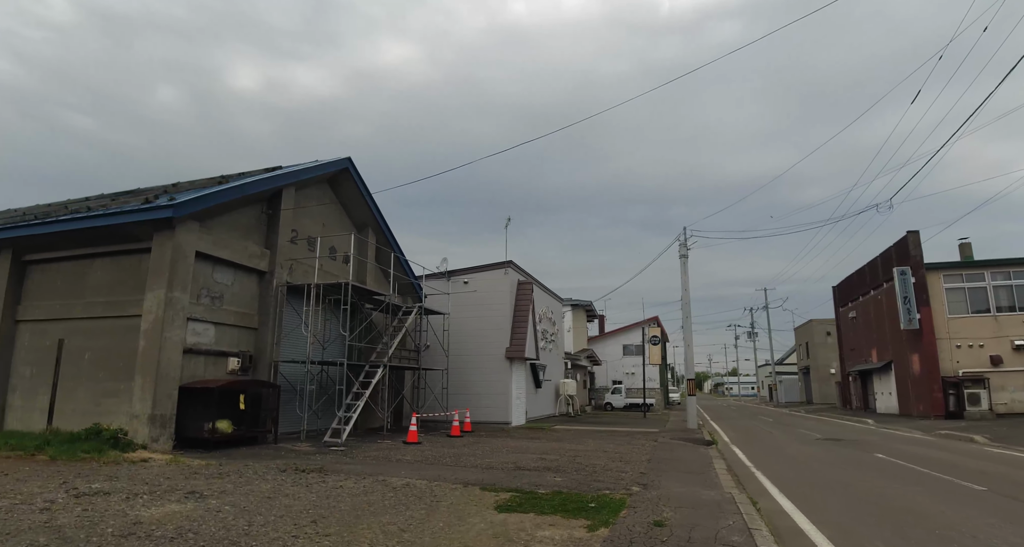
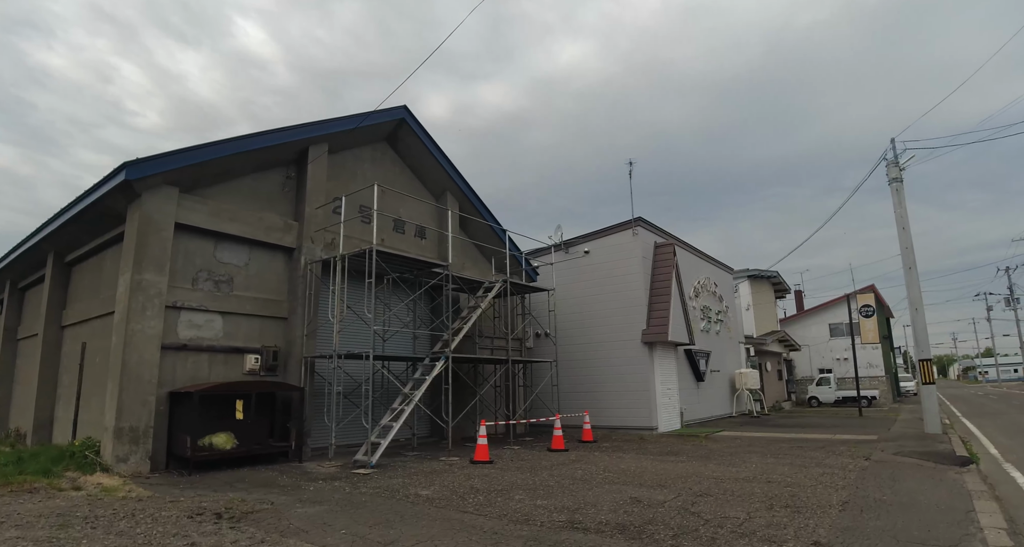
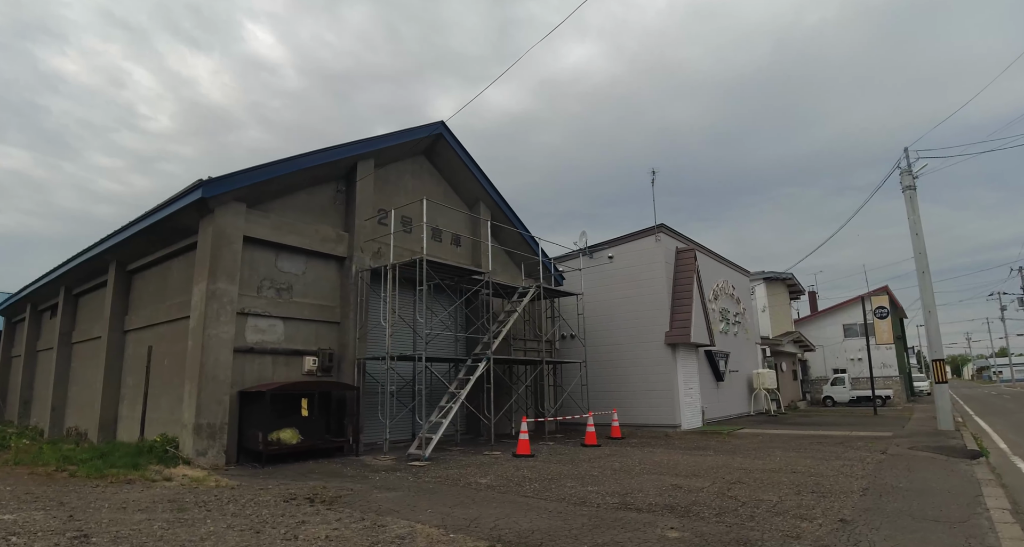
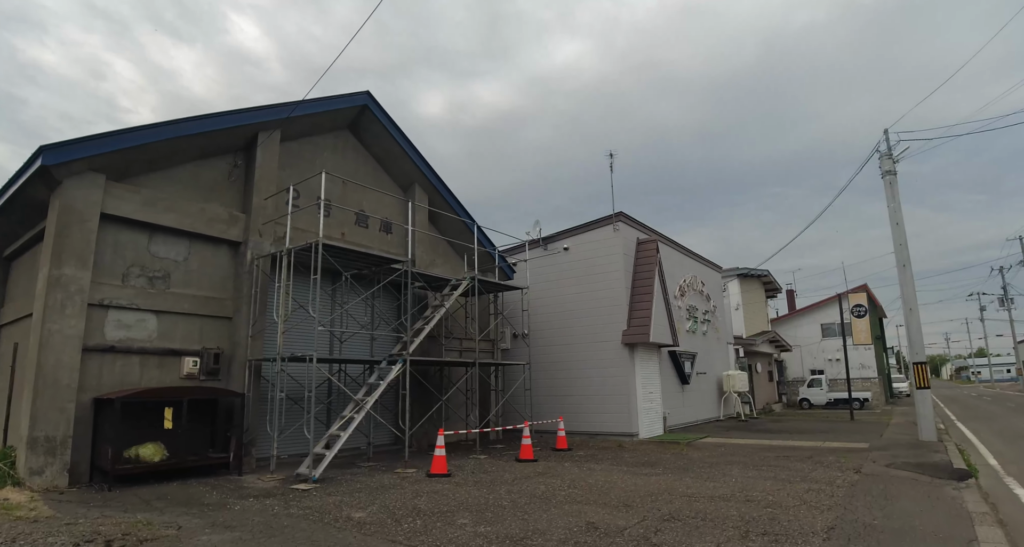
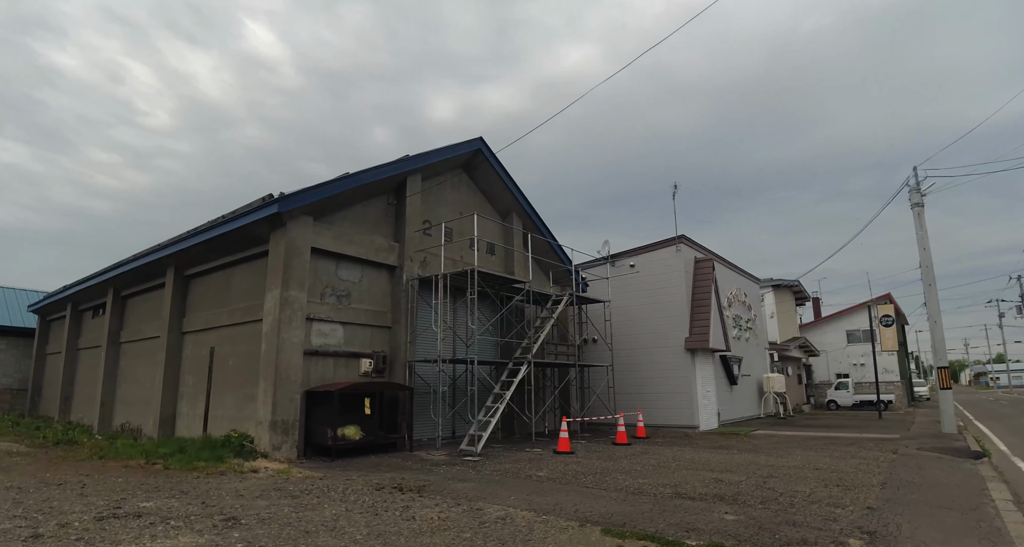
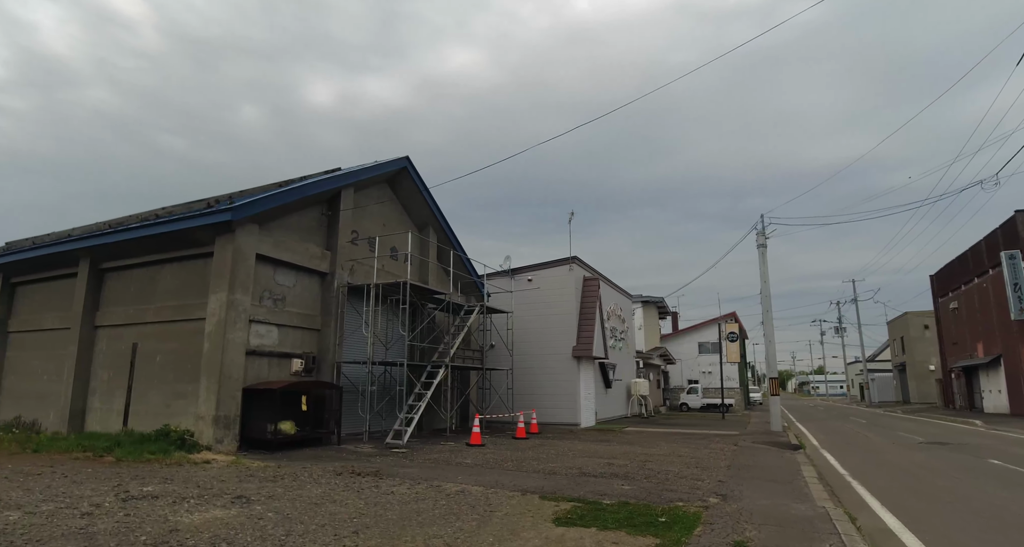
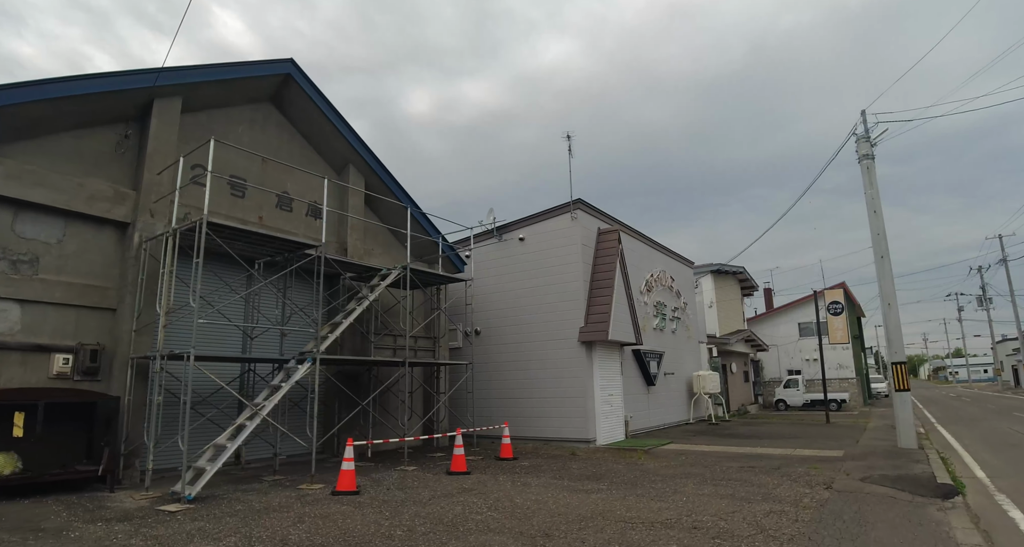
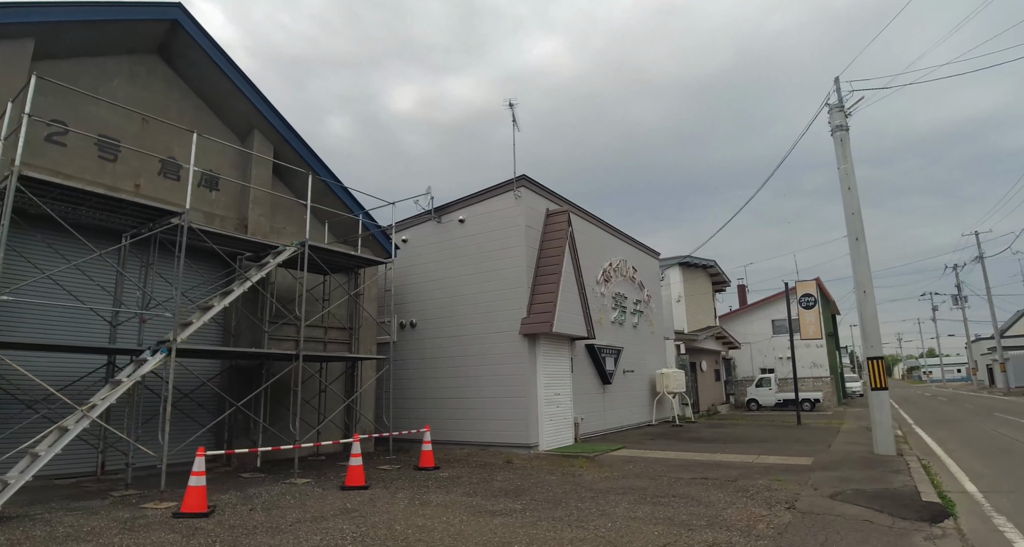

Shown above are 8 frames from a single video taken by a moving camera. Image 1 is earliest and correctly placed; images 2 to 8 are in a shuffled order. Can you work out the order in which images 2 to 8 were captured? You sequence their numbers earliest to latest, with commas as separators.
6, 5, 3, 2, 4, 7, 8
